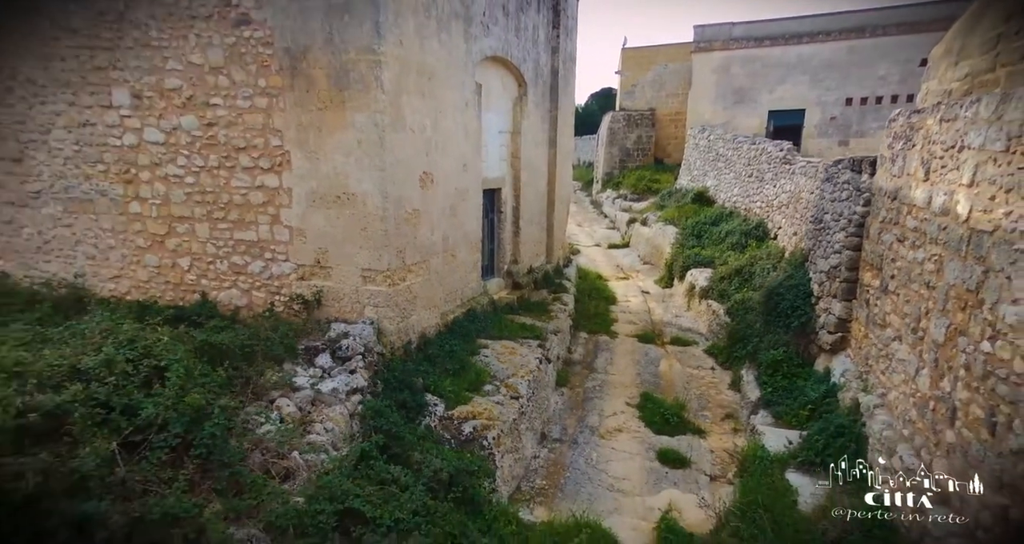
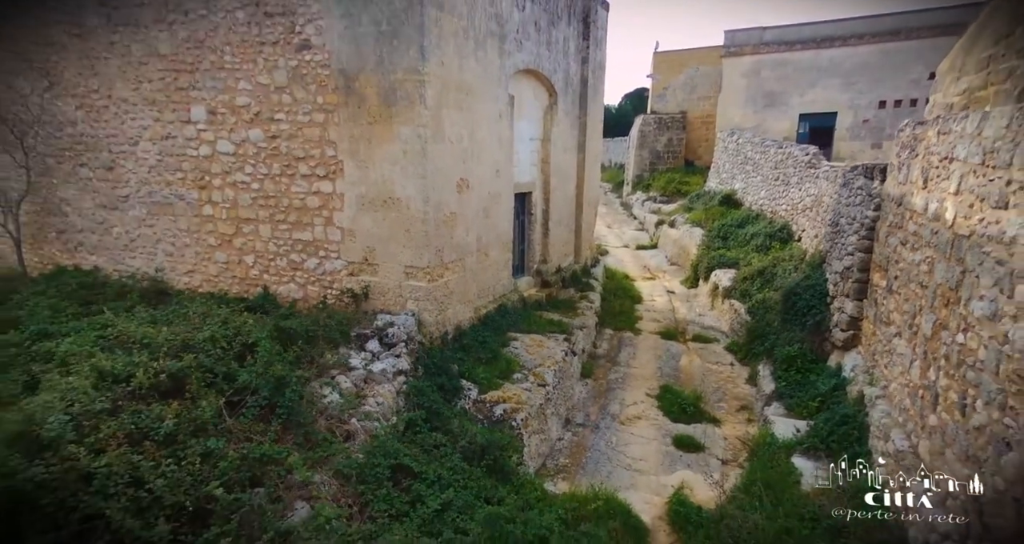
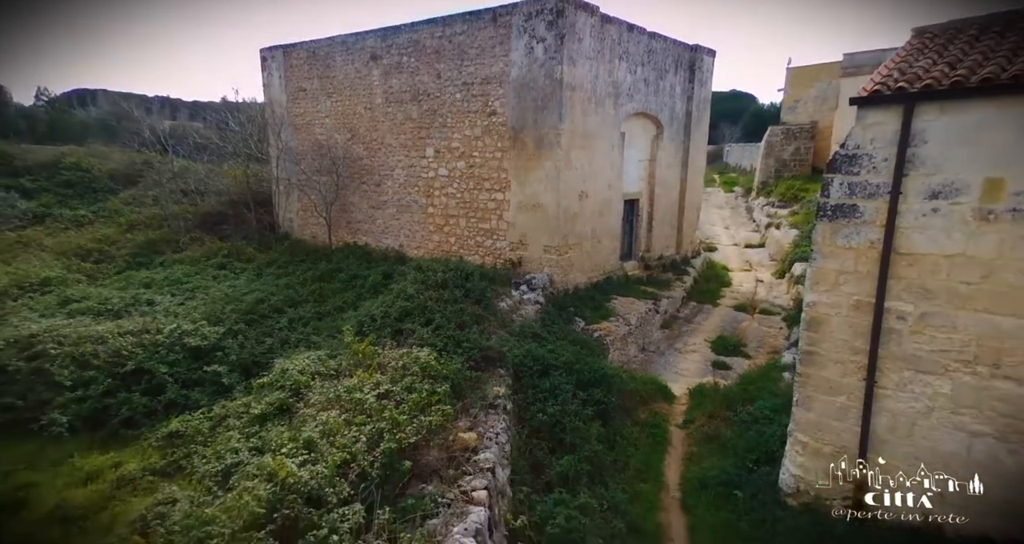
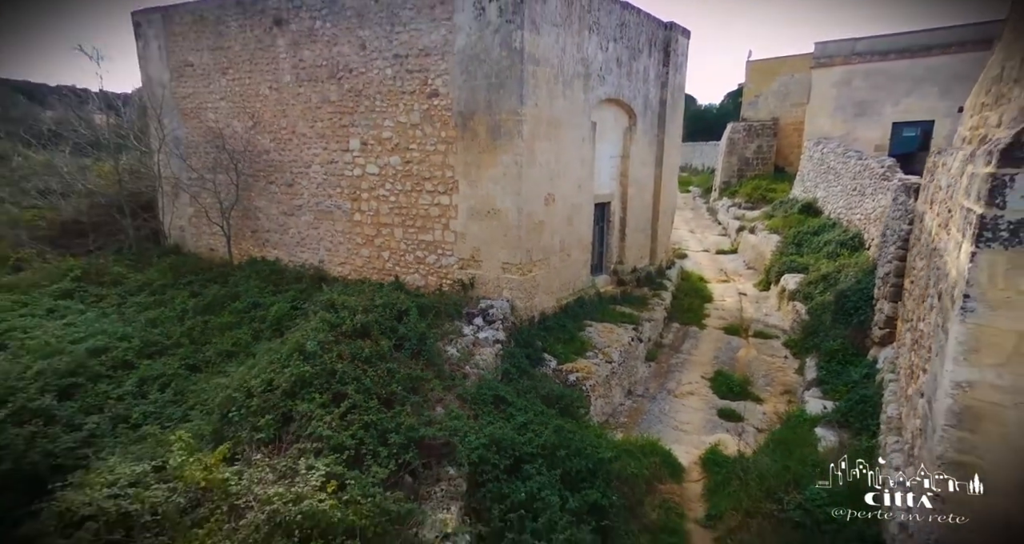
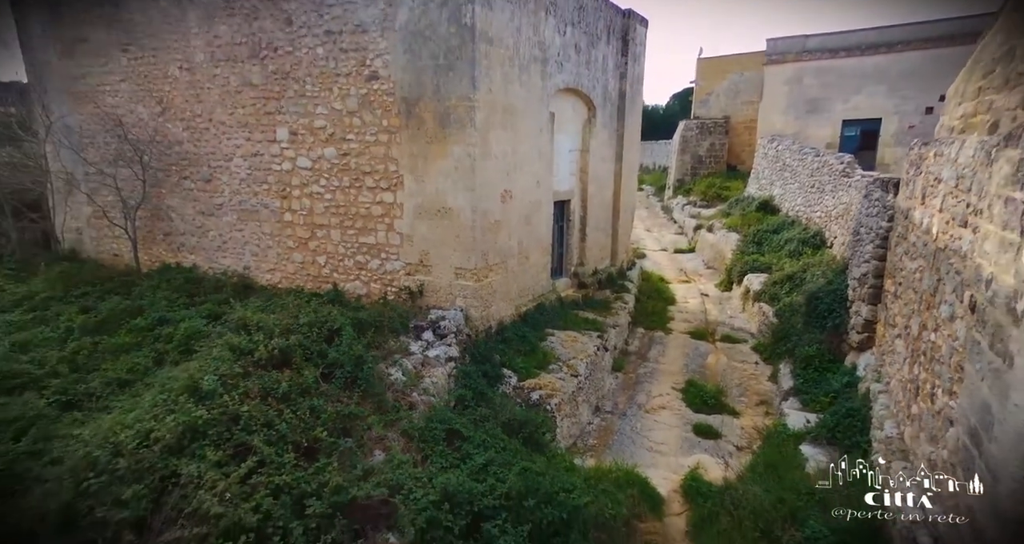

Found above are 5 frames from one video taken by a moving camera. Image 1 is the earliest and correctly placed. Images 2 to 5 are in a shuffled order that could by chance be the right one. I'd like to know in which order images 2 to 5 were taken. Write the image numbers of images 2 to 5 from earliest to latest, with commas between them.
2, 5, 4, 3
